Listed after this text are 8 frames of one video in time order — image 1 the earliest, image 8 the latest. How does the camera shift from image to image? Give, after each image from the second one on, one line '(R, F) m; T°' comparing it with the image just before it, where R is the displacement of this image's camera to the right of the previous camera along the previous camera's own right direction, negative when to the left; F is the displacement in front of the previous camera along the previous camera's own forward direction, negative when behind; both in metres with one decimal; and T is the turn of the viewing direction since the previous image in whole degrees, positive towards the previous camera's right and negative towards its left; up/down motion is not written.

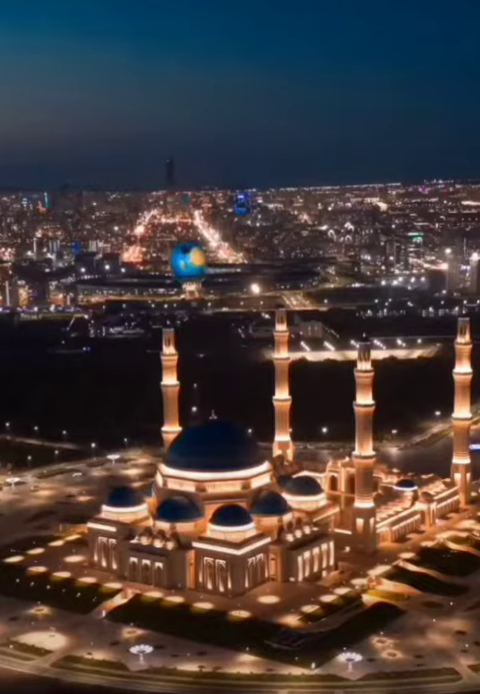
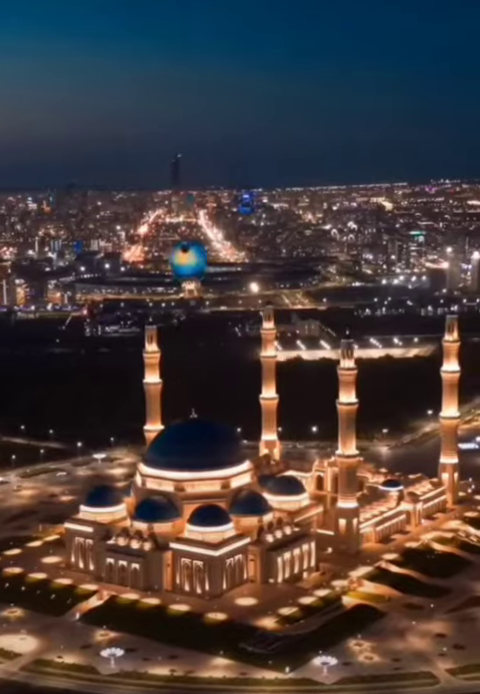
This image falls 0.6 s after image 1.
(+0.6, +0.5) m; 0°
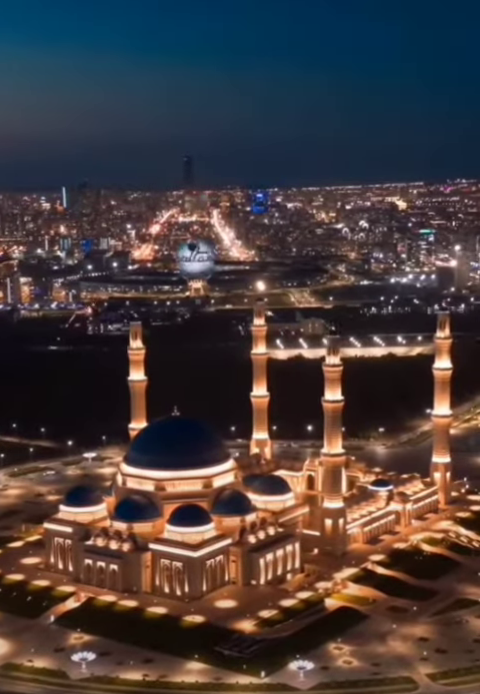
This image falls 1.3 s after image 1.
(+0.7, +0.6) m; -1°
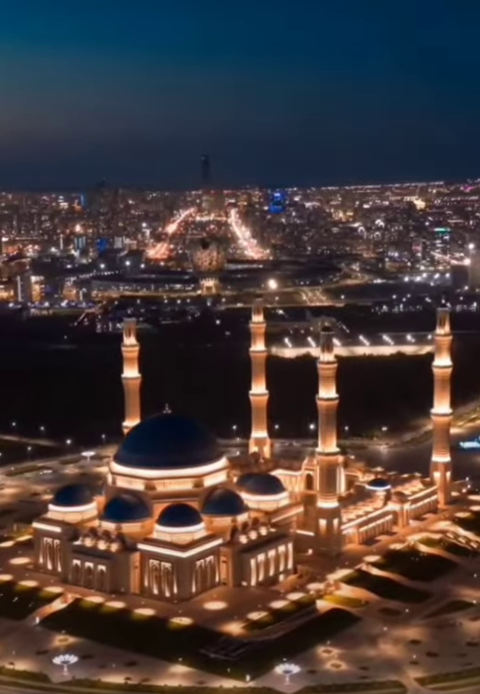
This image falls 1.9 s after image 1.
(+0.6, +0.5) m; -1°
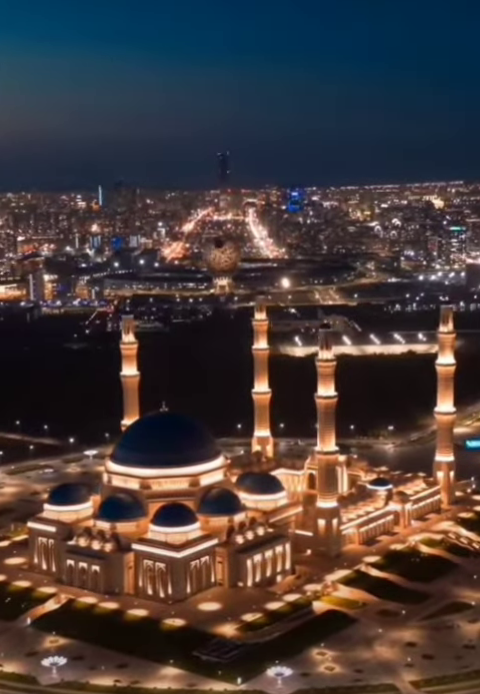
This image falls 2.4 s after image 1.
(+0.5, +0.4) m; -1°
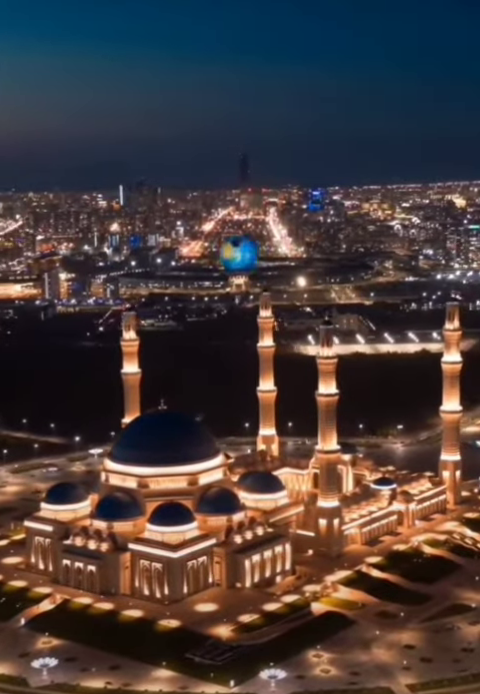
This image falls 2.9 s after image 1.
(+0.5, +0.4) m; -1°
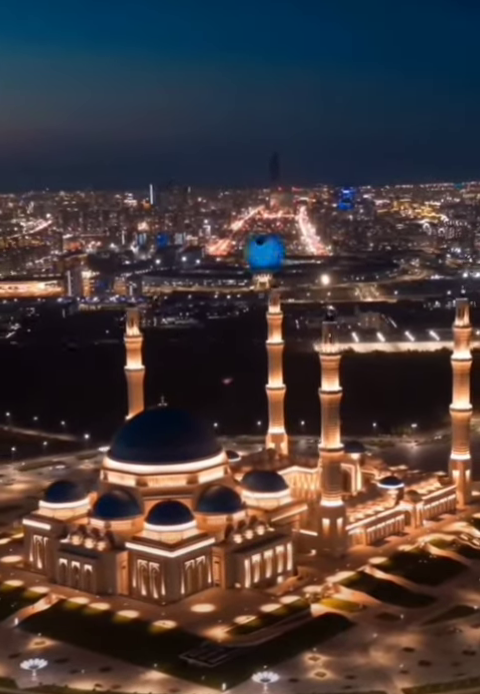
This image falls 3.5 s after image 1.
(+0.6, +0.5) m; -1°
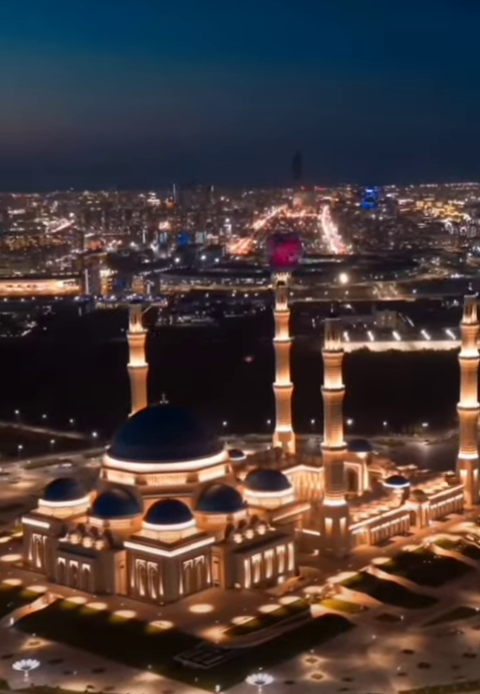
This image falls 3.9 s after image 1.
(+0.5, +0.3) m; -1°
